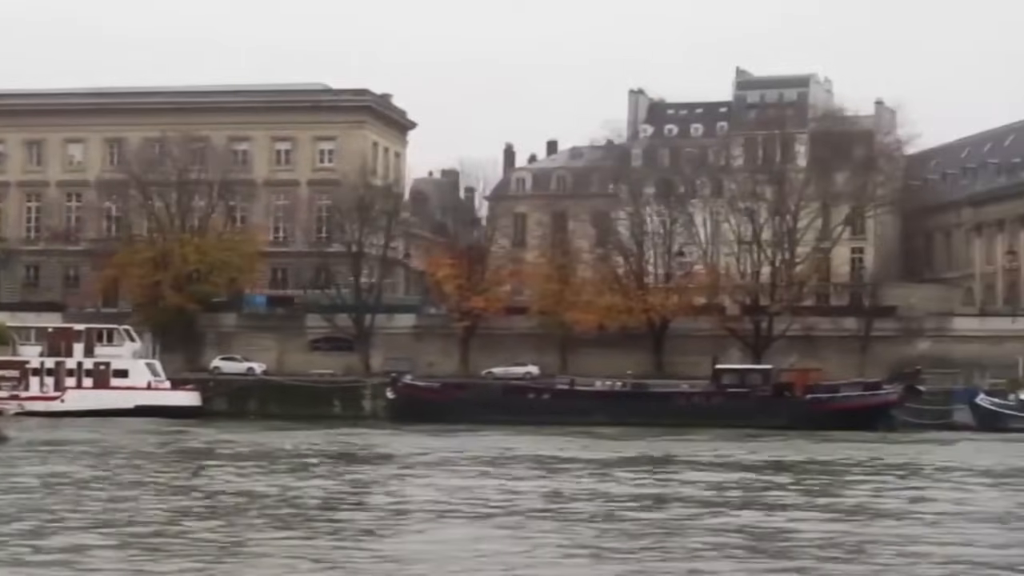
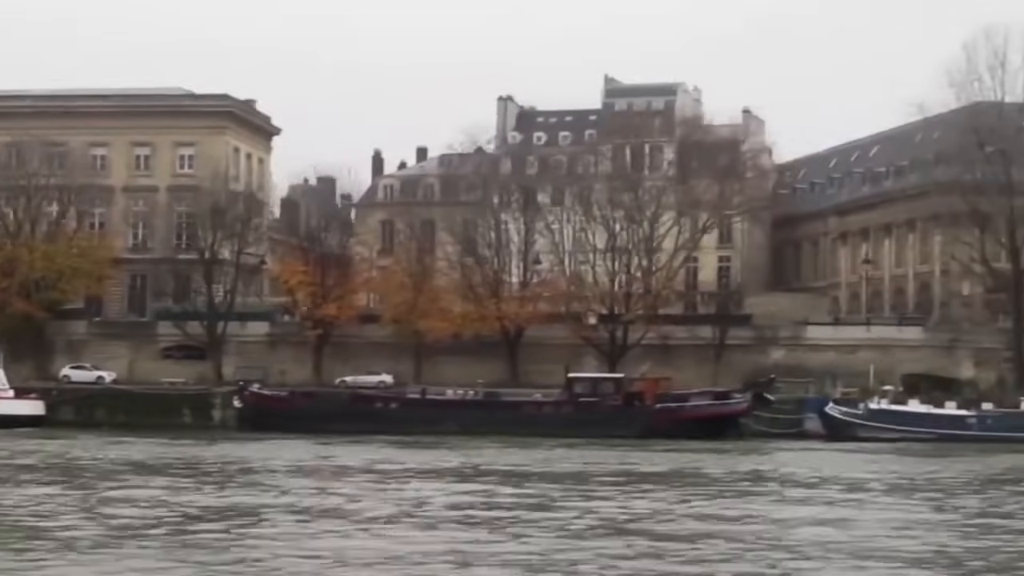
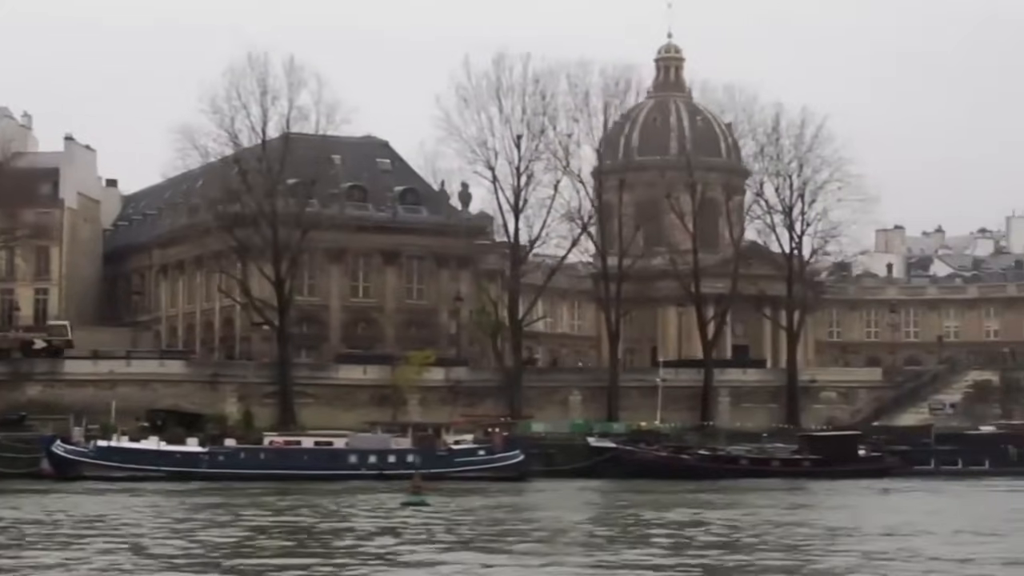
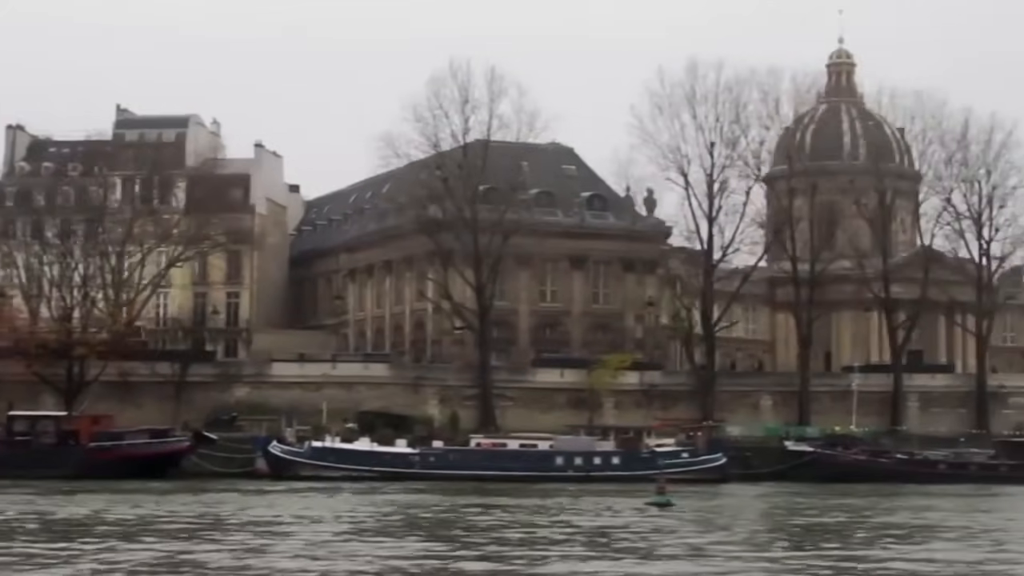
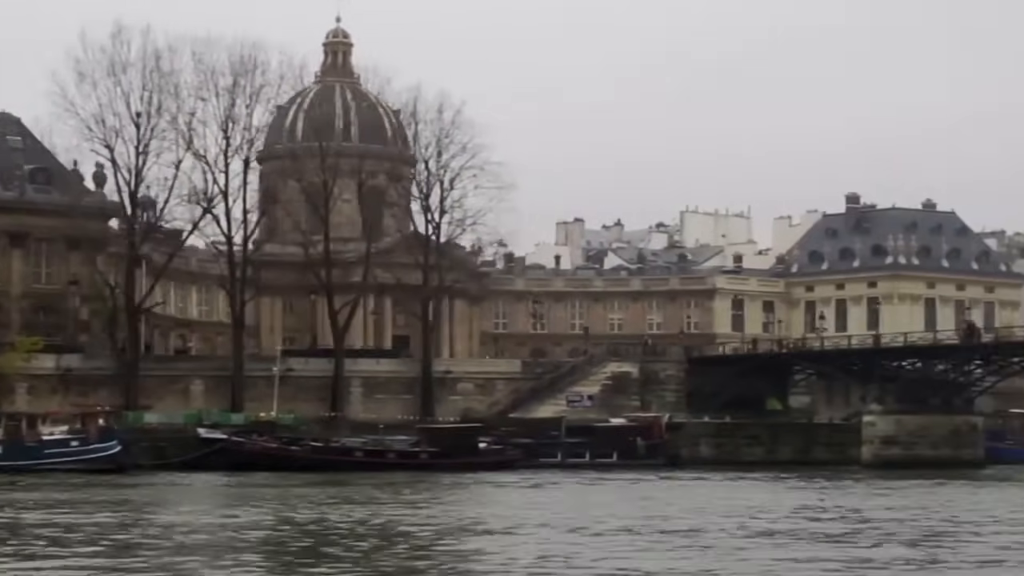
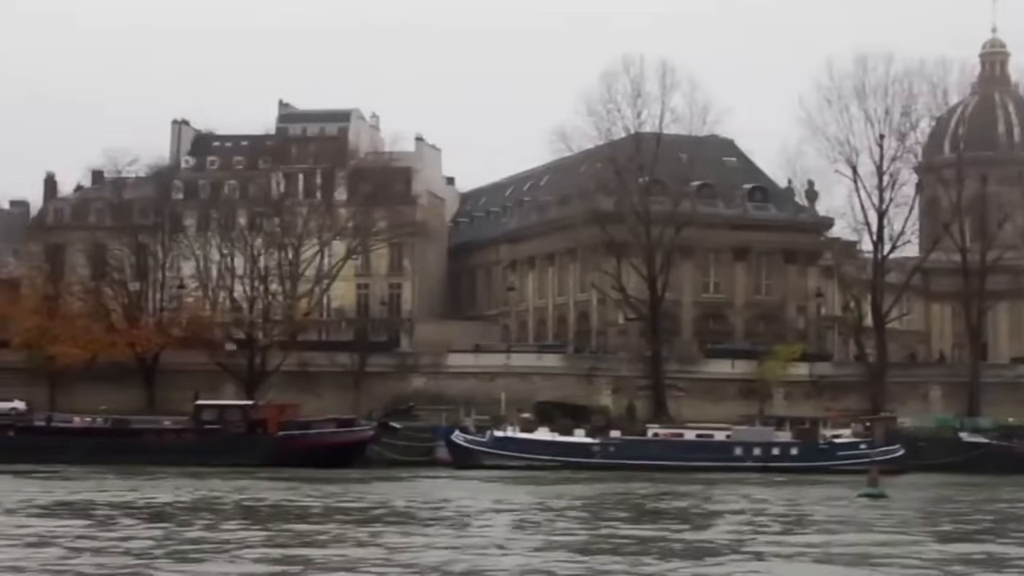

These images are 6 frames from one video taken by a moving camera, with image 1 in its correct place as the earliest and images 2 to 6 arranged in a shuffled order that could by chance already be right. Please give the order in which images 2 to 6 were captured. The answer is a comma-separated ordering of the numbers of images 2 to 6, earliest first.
2, 6, 4, 3, 5
